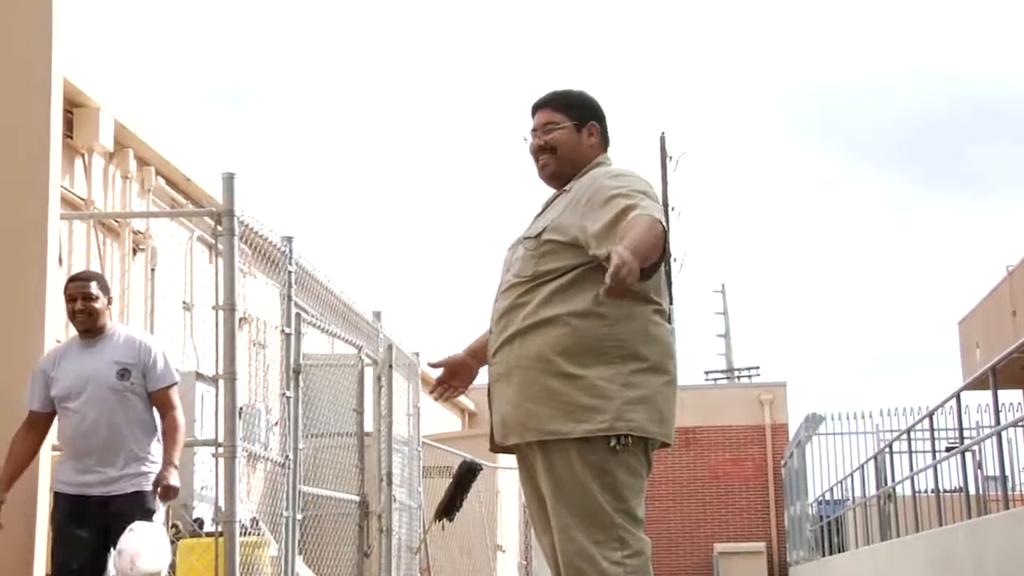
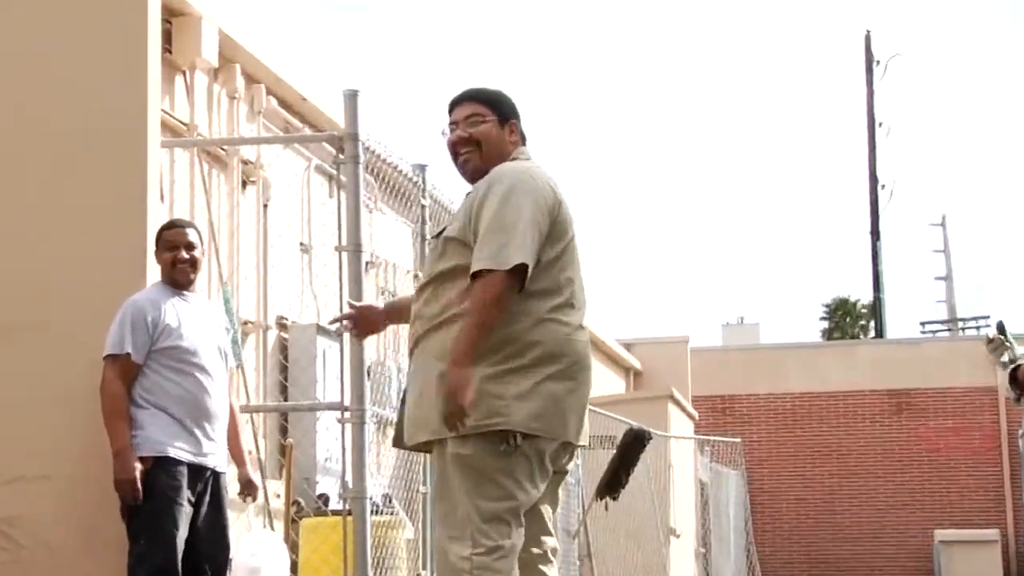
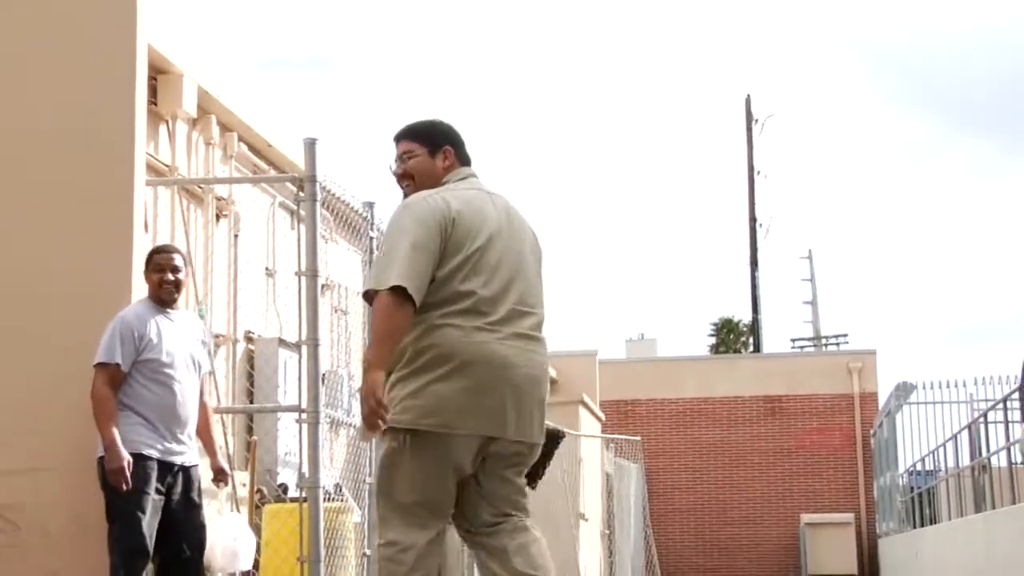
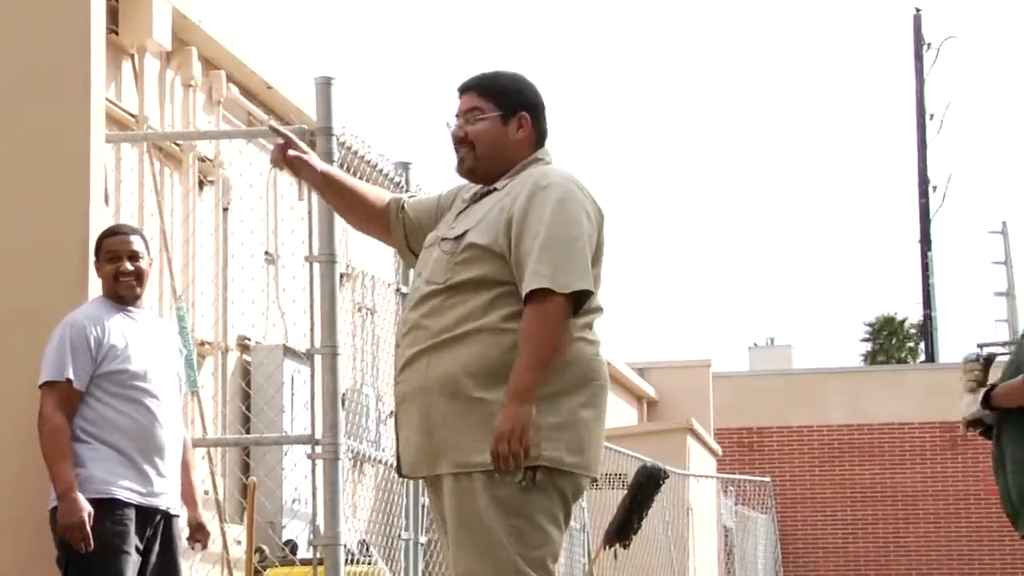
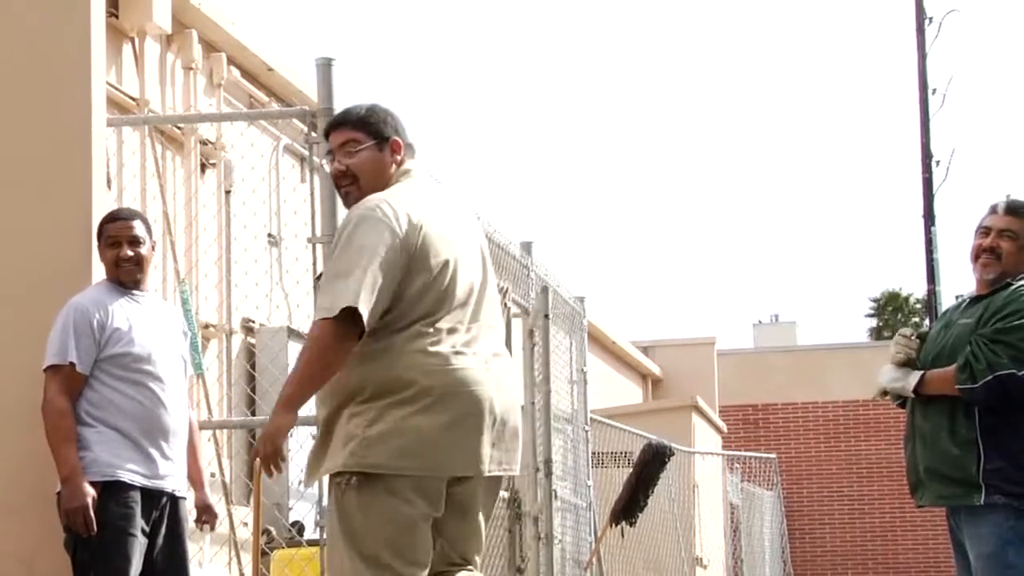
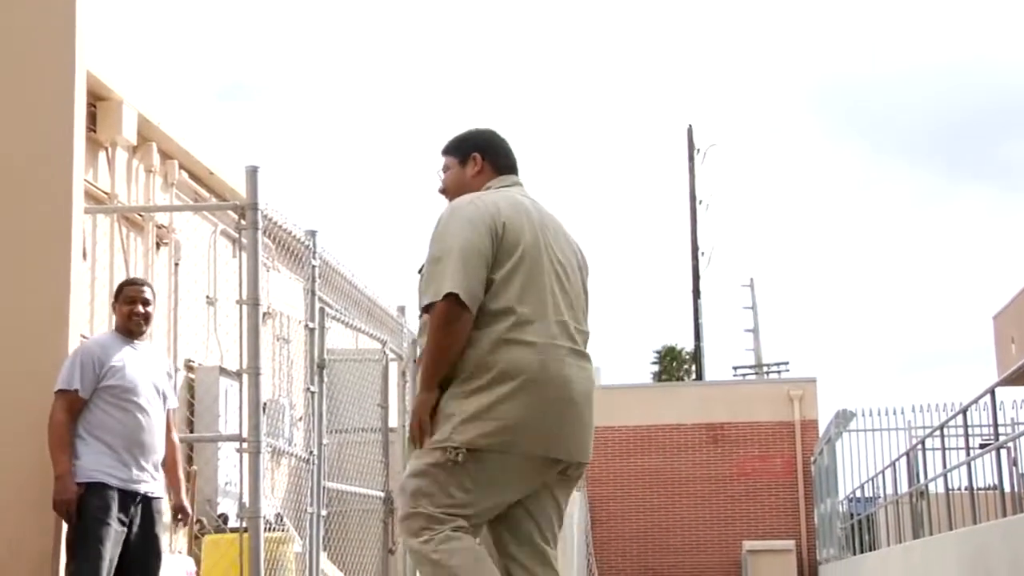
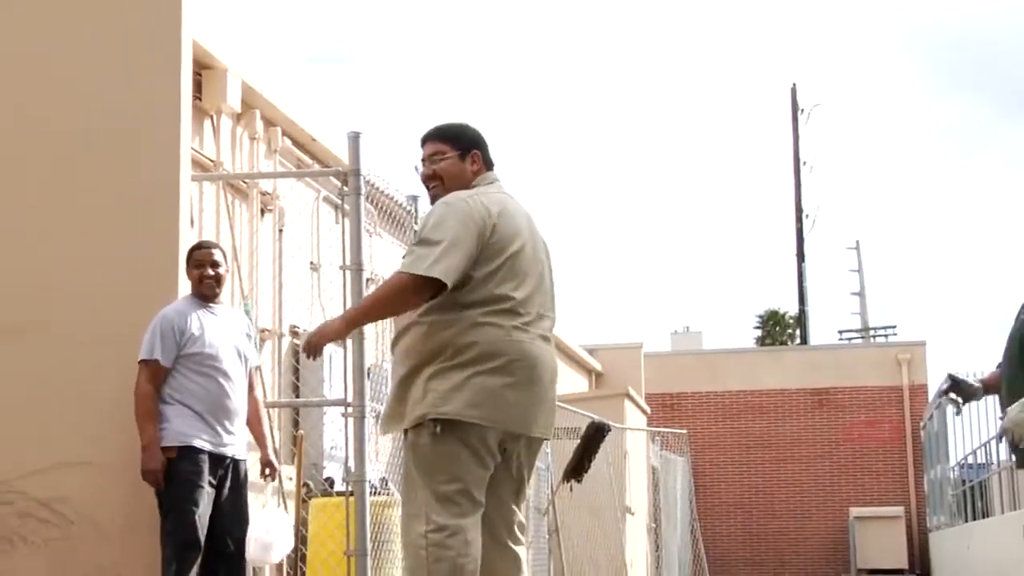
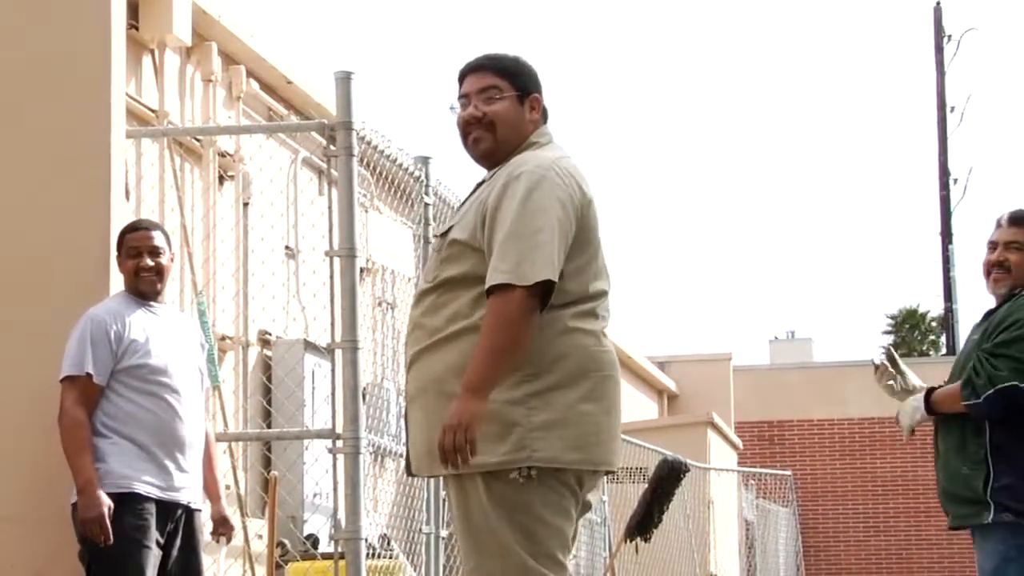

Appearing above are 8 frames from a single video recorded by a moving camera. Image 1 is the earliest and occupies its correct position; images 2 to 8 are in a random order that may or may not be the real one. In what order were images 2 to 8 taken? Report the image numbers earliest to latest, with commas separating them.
6, 3, 7, 2, 4, 8, 5
